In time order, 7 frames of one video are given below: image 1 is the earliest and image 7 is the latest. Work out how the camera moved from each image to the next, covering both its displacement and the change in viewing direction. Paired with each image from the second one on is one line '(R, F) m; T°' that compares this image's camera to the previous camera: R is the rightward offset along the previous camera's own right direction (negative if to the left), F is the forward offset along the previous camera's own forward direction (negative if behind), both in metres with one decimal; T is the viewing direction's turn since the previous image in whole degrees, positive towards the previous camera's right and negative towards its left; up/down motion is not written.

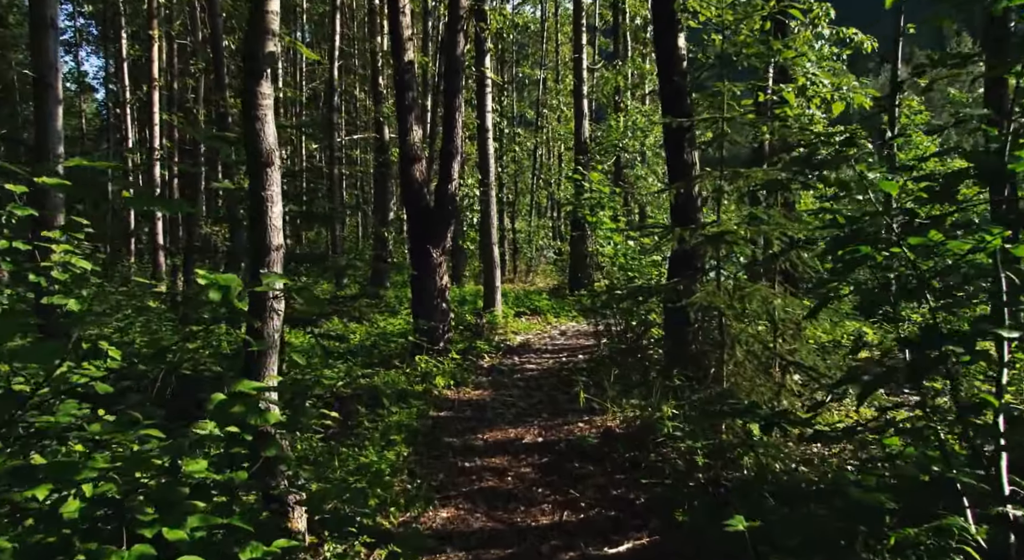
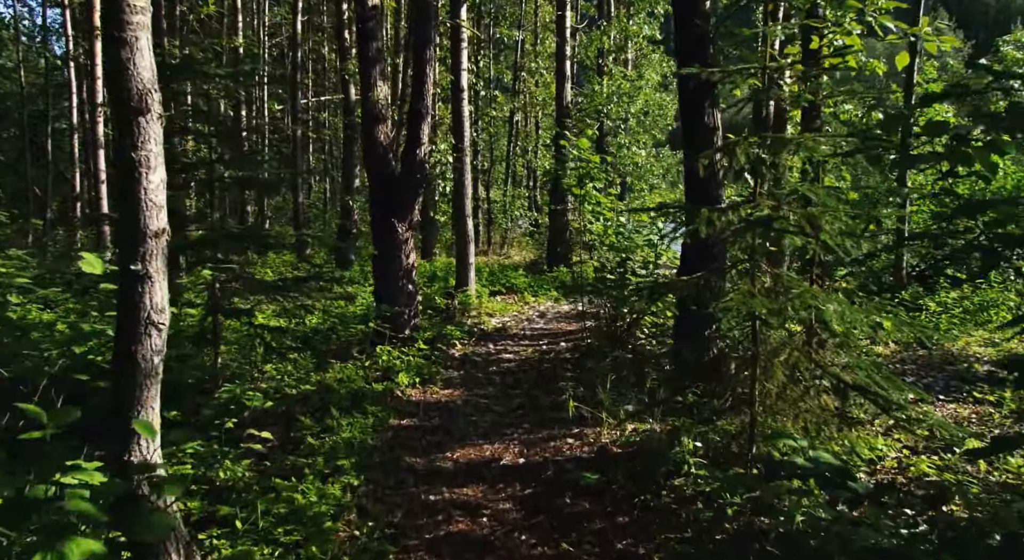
(0.0, +1.6) m; +2°
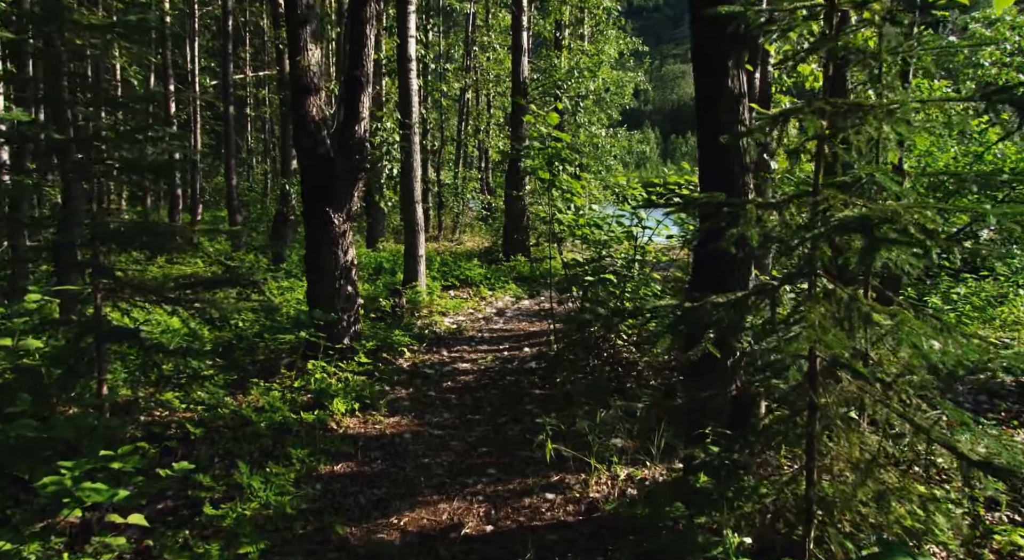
(-0.1, +1.7) m; +3°
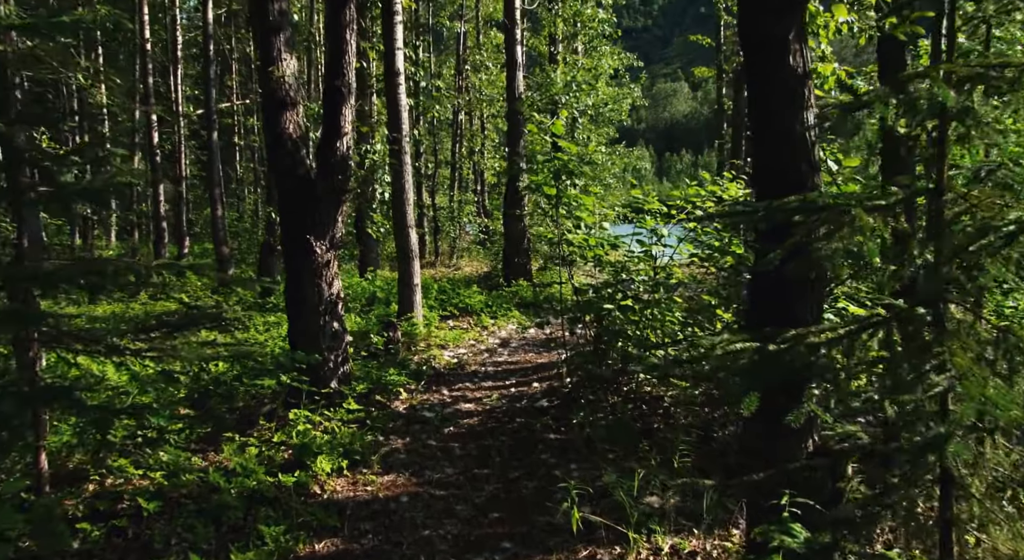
(-0.1, +1.1) m; 0°
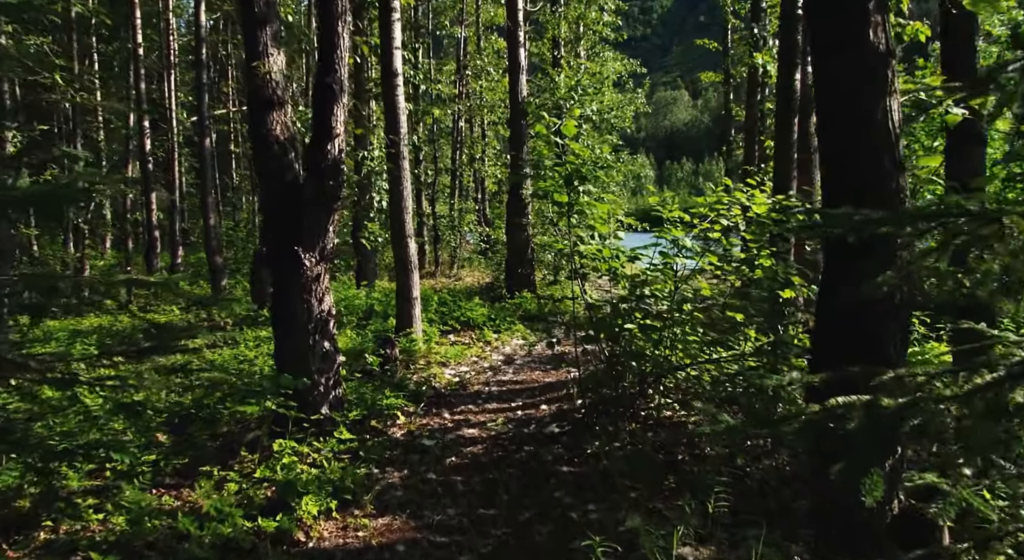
(-0.1, +0.8) m; 0°
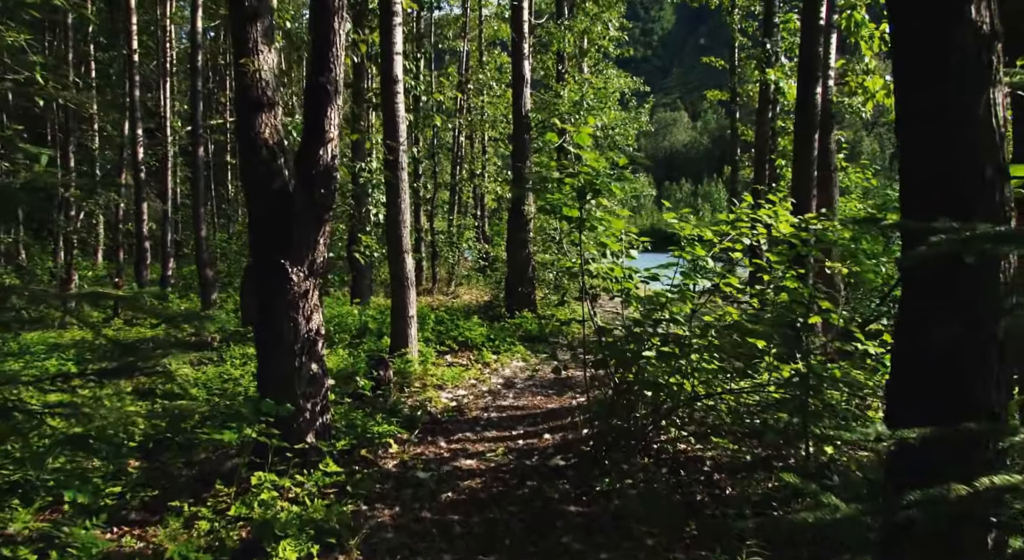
(-0.1, +0.6) m; 0°
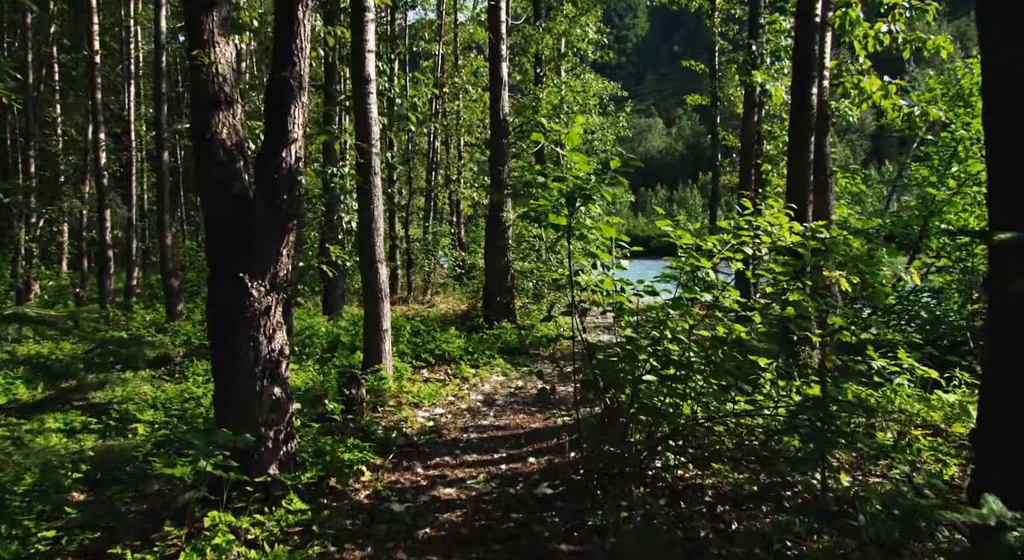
(-0.1, +0.6) m; +1°
